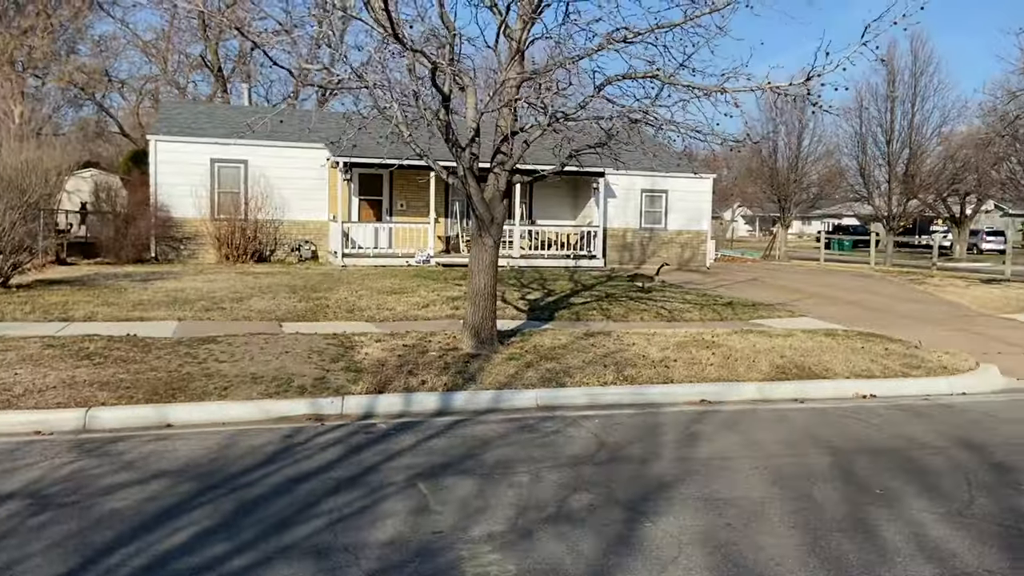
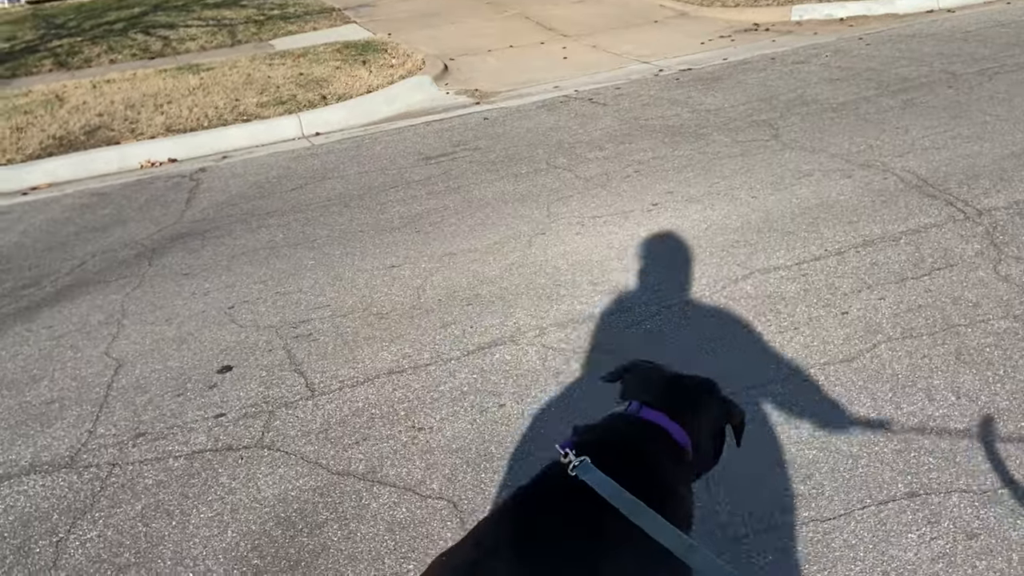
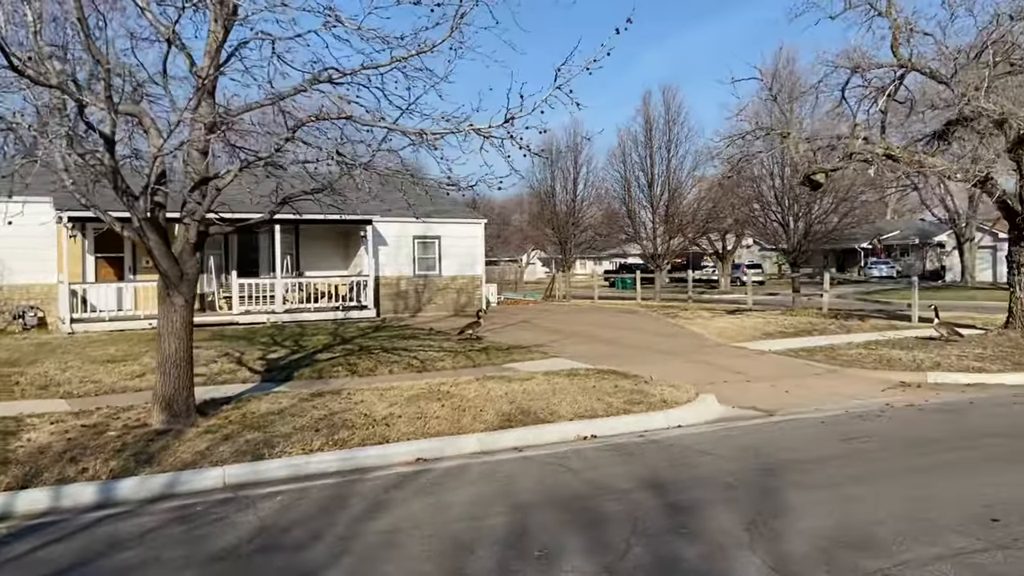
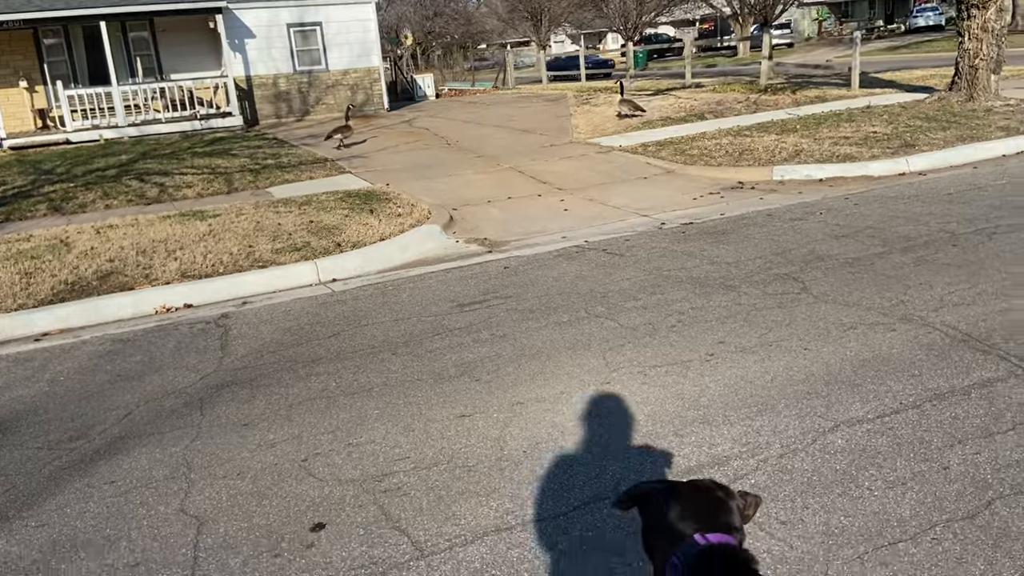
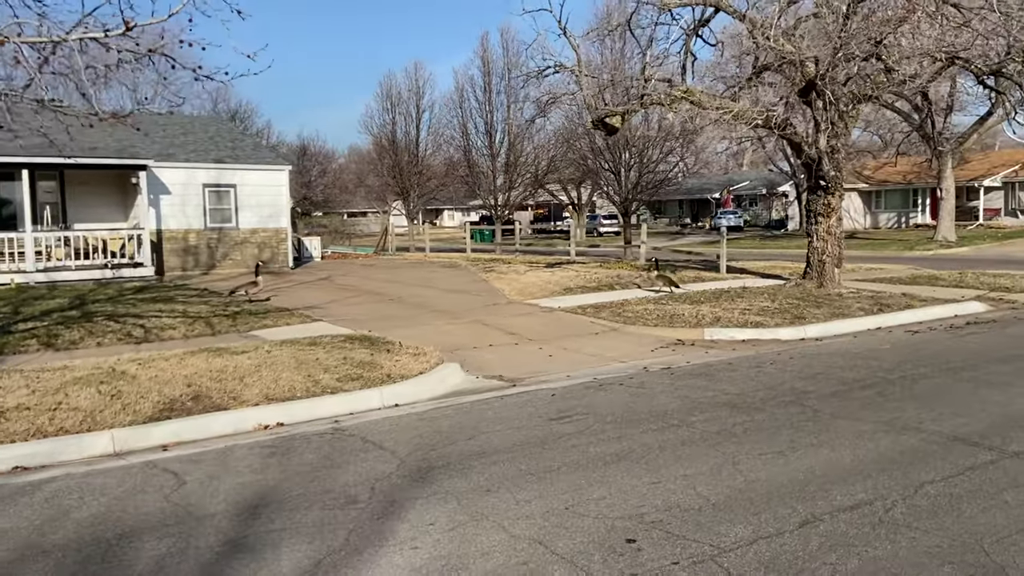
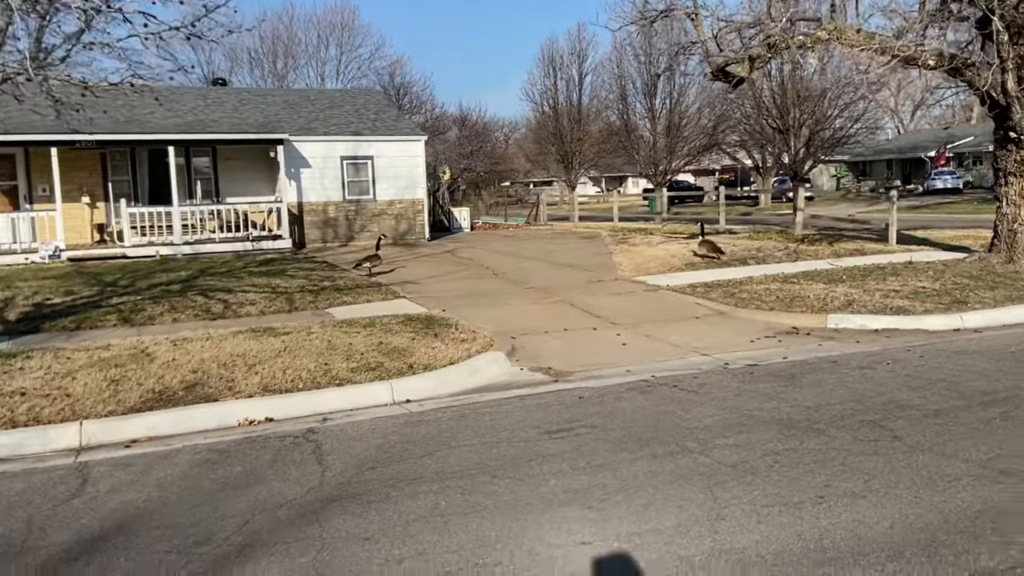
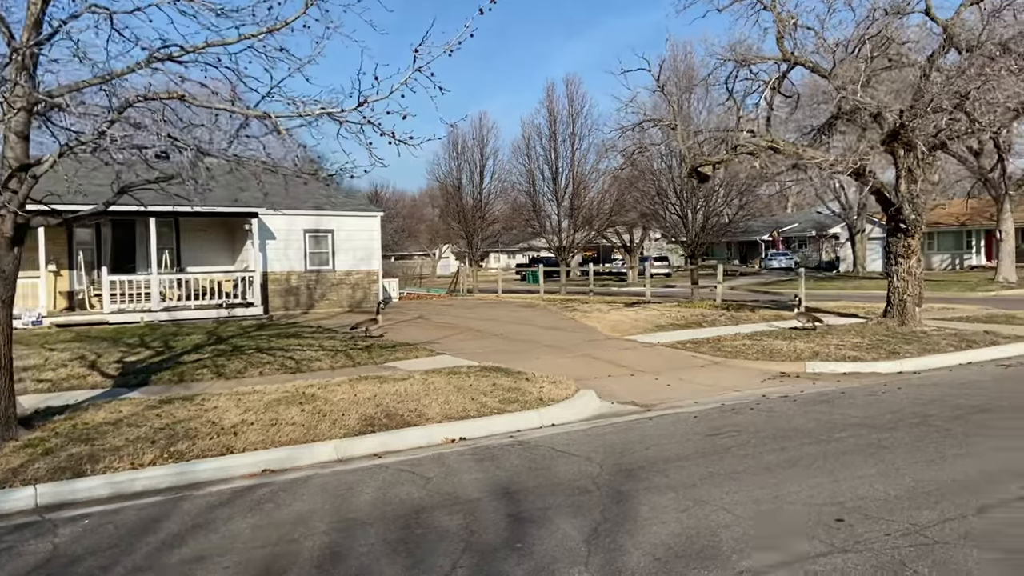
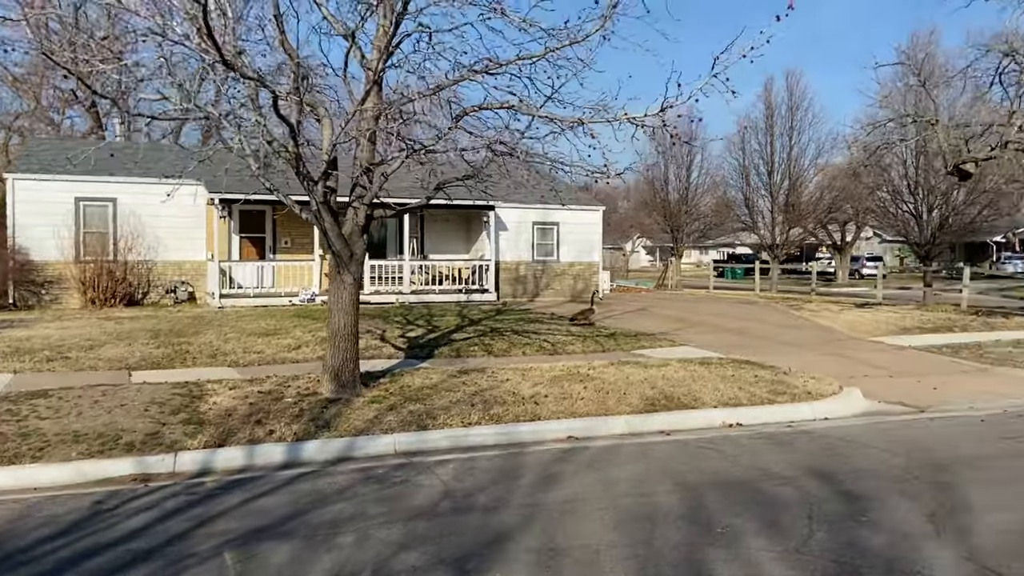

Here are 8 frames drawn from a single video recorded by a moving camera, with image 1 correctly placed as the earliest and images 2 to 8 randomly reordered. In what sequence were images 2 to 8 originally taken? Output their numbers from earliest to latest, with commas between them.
8, 3, 7, 5, 6, 4, 2
